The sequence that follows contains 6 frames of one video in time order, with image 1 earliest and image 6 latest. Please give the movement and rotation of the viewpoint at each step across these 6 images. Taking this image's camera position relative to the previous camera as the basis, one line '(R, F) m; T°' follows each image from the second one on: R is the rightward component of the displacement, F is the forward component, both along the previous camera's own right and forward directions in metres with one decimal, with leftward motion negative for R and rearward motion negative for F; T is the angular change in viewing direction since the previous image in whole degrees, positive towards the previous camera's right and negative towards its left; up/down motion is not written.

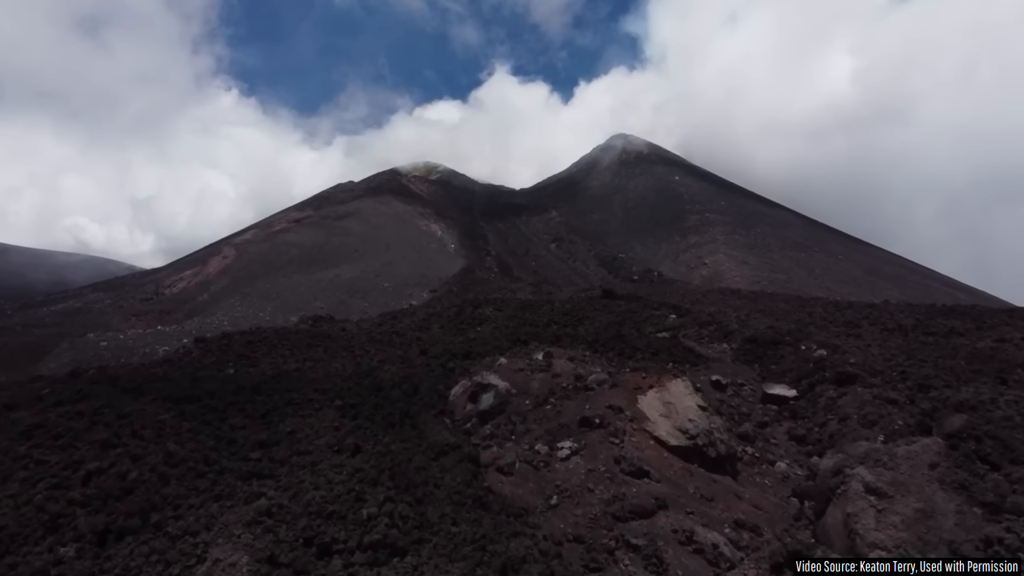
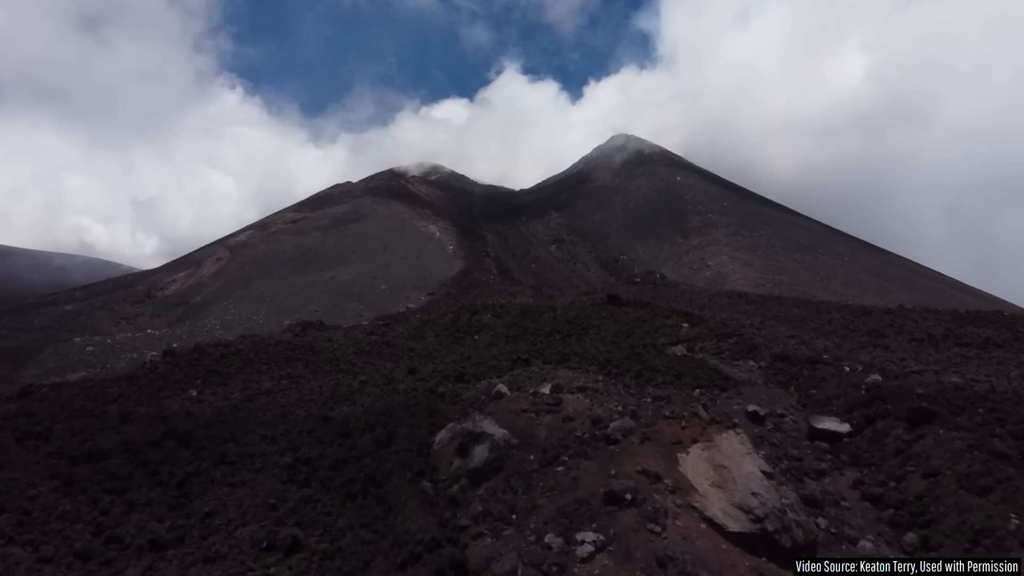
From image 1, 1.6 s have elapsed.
(0.0, +1.8) m; 0°
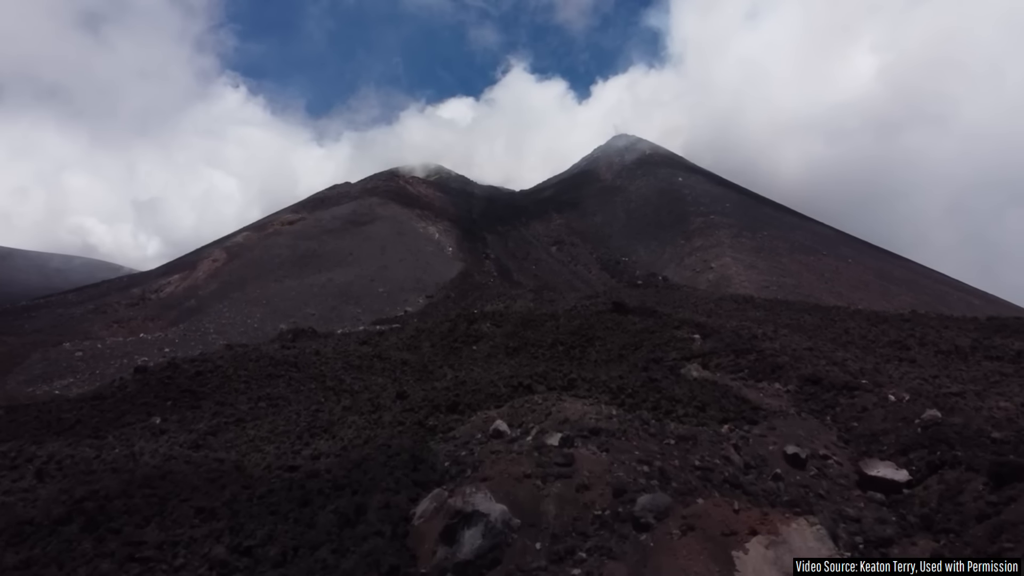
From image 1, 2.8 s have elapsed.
(0.0, +1.4) m; 0°
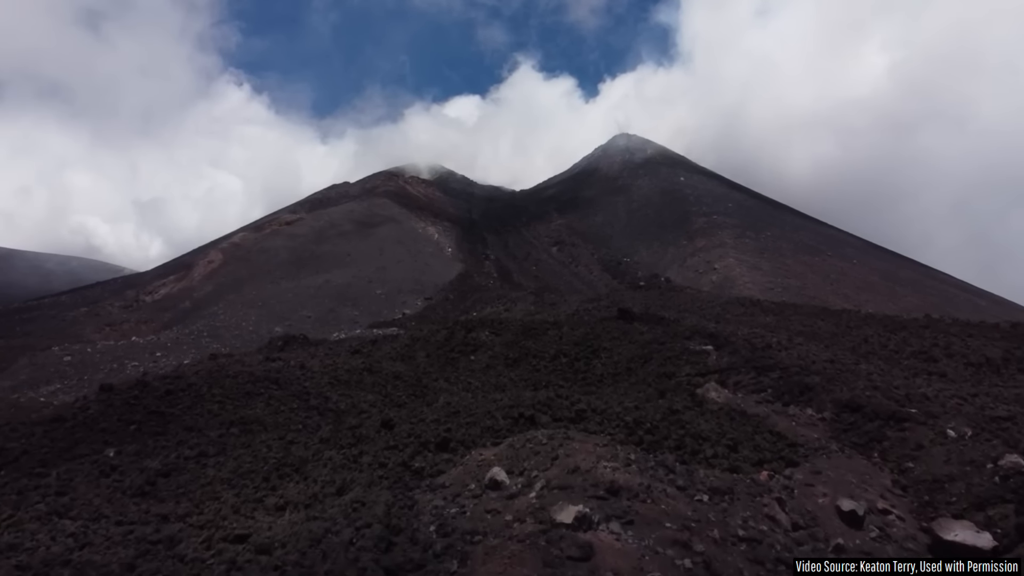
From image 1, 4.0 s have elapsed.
(0.0, +1.4) m; 0°
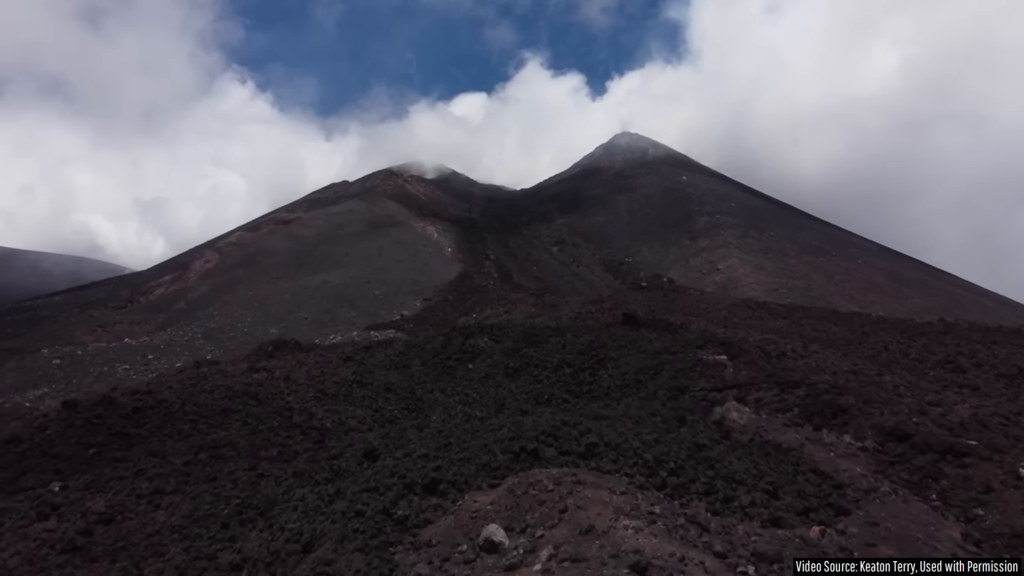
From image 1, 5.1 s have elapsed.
(0.0, +1.3) m; 0°
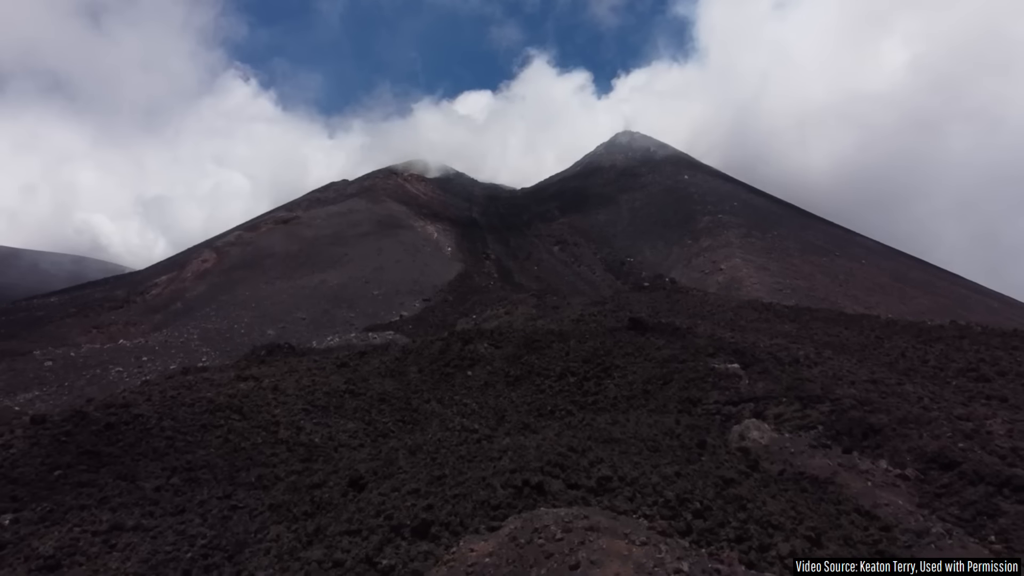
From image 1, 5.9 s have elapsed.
(0.0, +1.0) m; 0°
